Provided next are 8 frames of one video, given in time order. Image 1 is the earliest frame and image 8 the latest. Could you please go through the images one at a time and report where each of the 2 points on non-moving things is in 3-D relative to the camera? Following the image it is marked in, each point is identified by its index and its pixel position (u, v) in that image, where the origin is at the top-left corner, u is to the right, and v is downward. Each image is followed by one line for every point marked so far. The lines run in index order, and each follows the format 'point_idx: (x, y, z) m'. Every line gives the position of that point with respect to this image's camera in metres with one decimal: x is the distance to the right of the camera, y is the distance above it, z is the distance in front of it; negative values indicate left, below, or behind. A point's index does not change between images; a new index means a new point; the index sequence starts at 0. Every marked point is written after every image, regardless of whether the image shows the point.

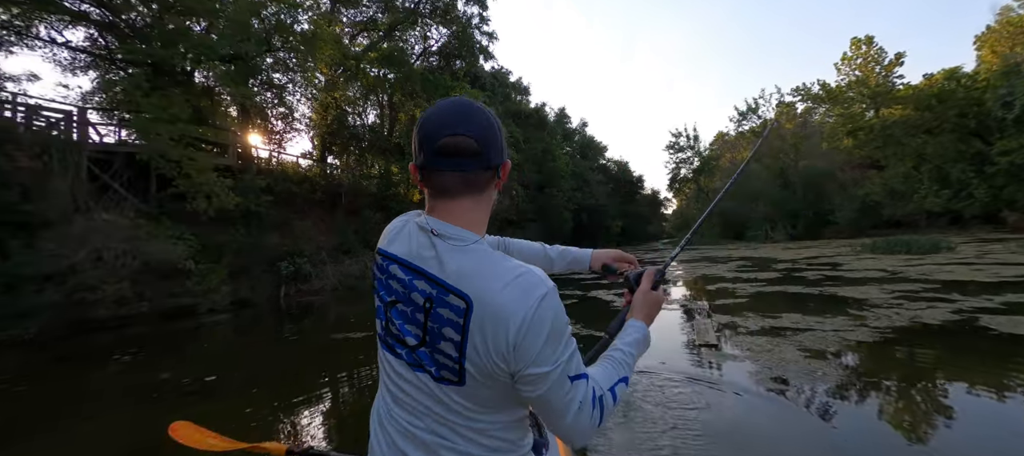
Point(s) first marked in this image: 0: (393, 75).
0: (-3.8, +4.9, +13.3) m
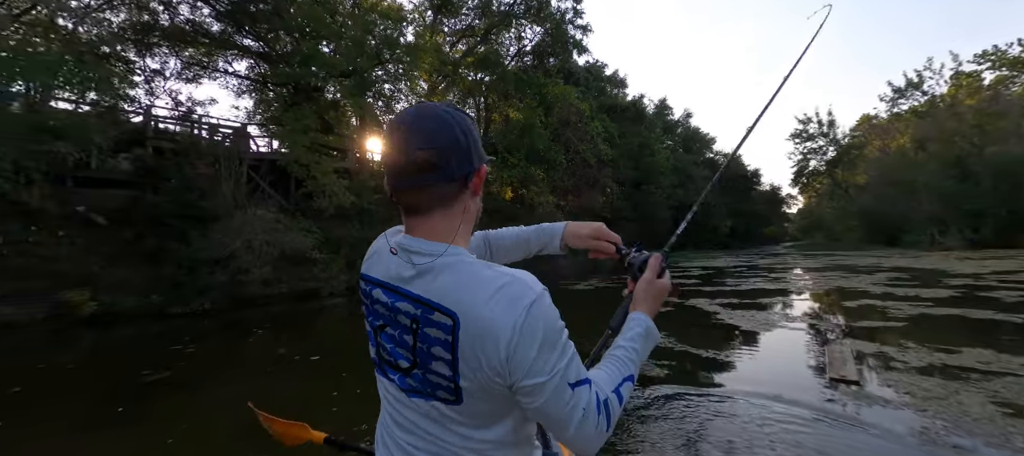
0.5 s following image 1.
0: (-0.7, +5.0, +13.8) m
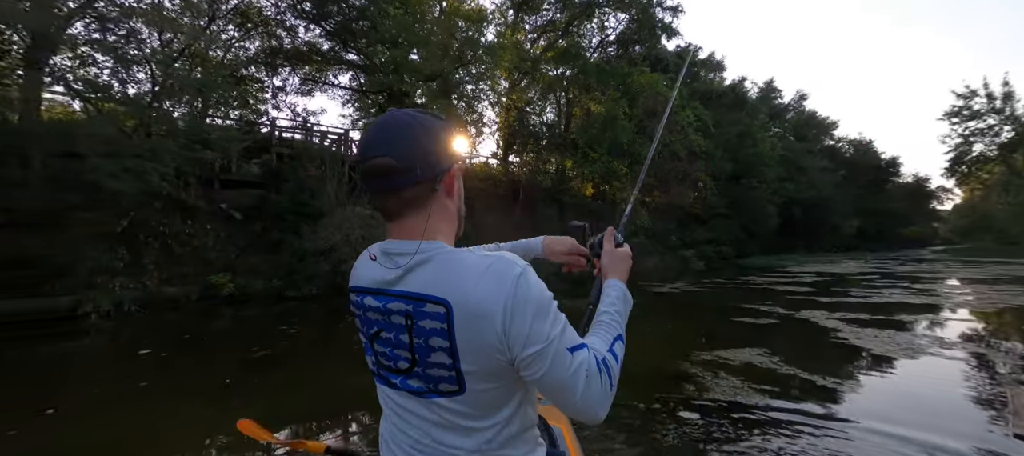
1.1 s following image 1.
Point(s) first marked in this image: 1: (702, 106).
0: (+2.0, +5.1, +13.5) m
1: (+7.5, +4.7, +15.3) m
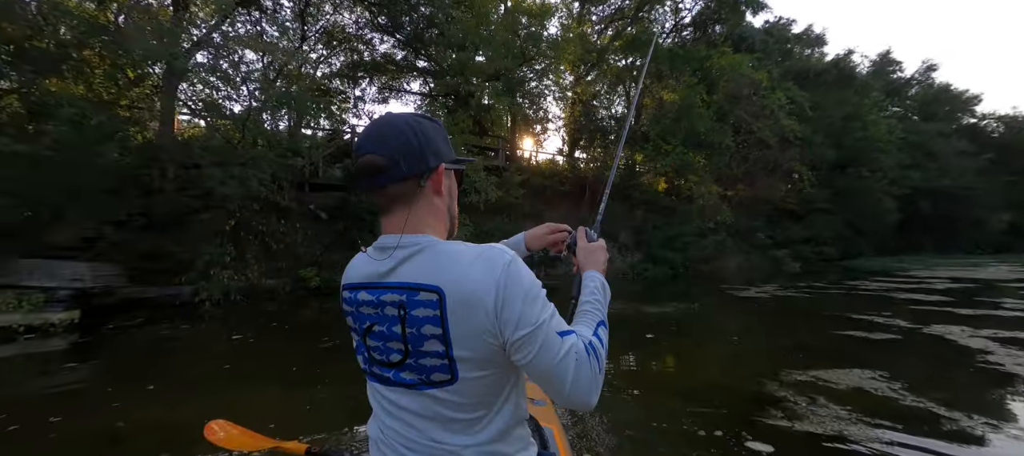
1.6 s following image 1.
0: (+4.0, +5.2, +12.8) m
1: (+9.9, +4.8, +13.5) m
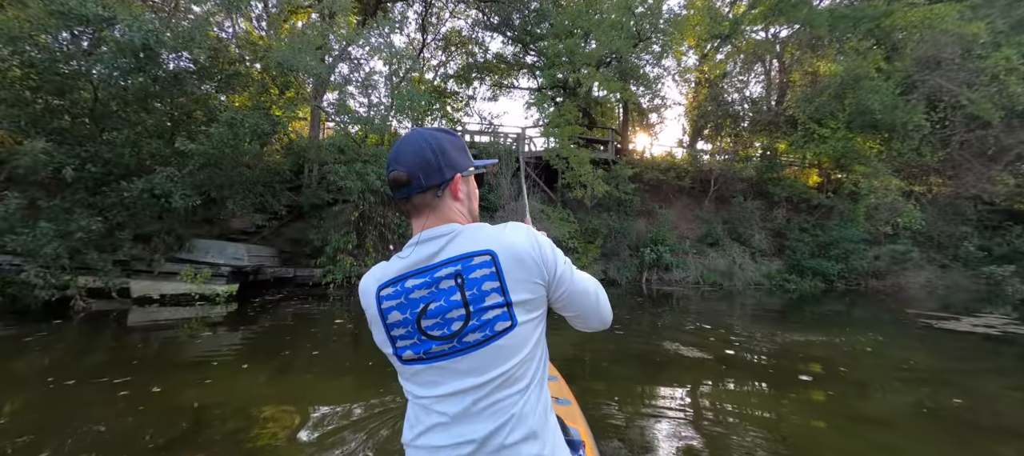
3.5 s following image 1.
0: (+7.1, +5.1, +10.6) m
1: (+12.9, +4.5, +9.6) m
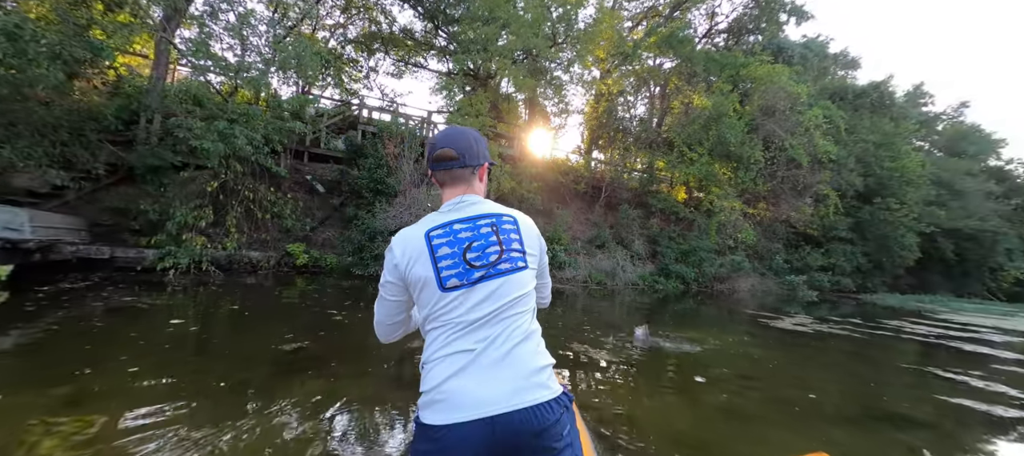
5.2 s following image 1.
0: (+4.7, +4.9, +12.1) m
1: (+10.5, +3.9, +13.0) m
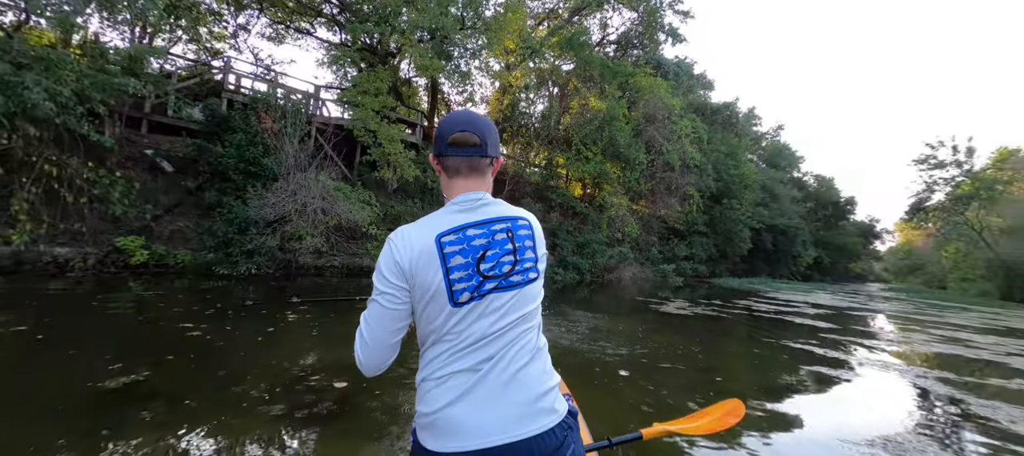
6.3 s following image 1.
0: (+1.9, +5.1, +12.7) m
1: (+7.0, +4.0, +15.3) m
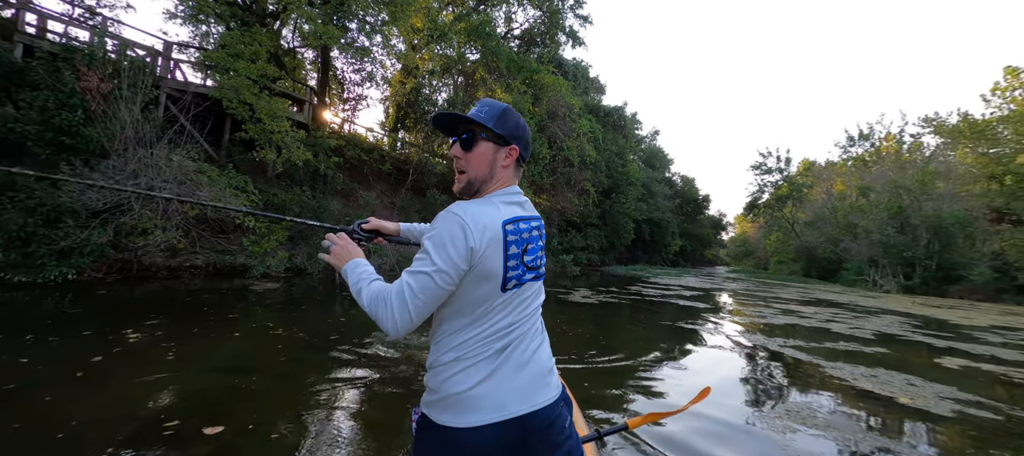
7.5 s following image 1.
0: (-1.0, +5.3, +12.4) m
1: (+3.2, +4.3, +16.4) m
